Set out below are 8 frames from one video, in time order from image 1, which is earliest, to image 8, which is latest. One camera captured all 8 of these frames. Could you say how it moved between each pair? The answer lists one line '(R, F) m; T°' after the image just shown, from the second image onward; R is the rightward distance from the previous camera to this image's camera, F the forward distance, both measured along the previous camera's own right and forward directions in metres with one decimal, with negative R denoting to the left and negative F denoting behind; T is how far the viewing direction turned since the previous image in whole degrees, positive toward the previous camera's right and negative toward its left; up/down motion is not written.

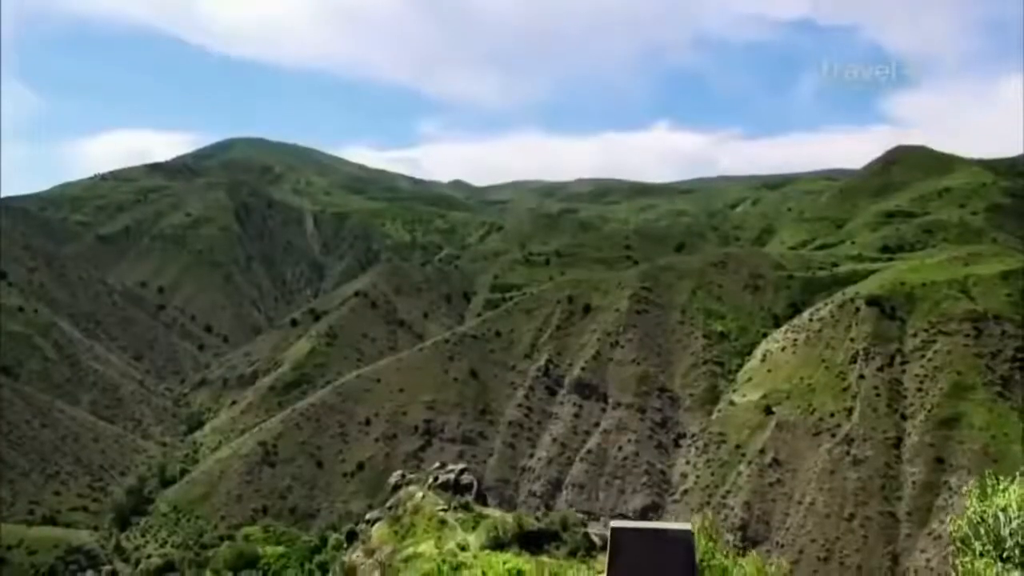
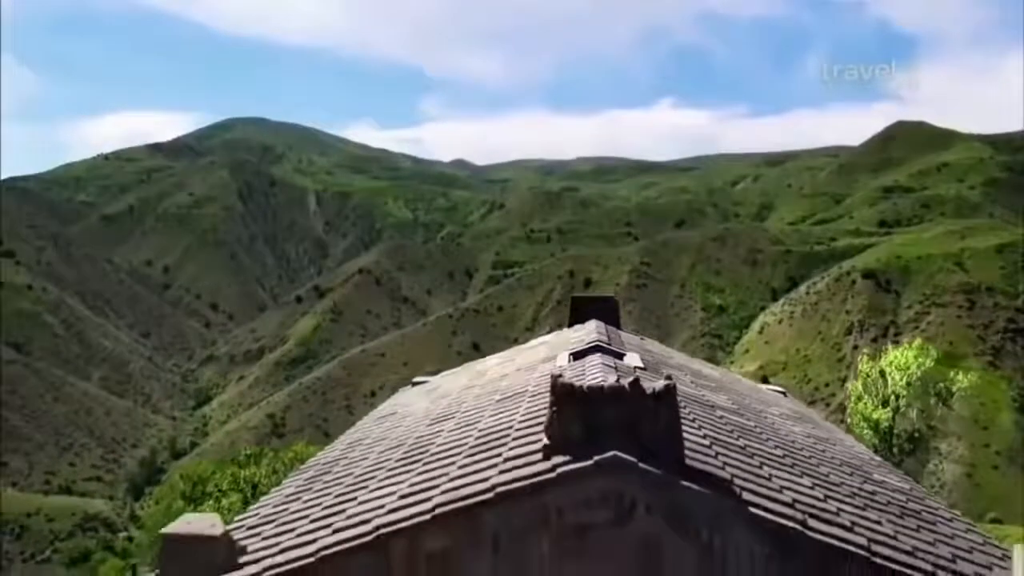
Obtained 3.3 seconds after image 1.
(0.0, -4.6) m; 0°
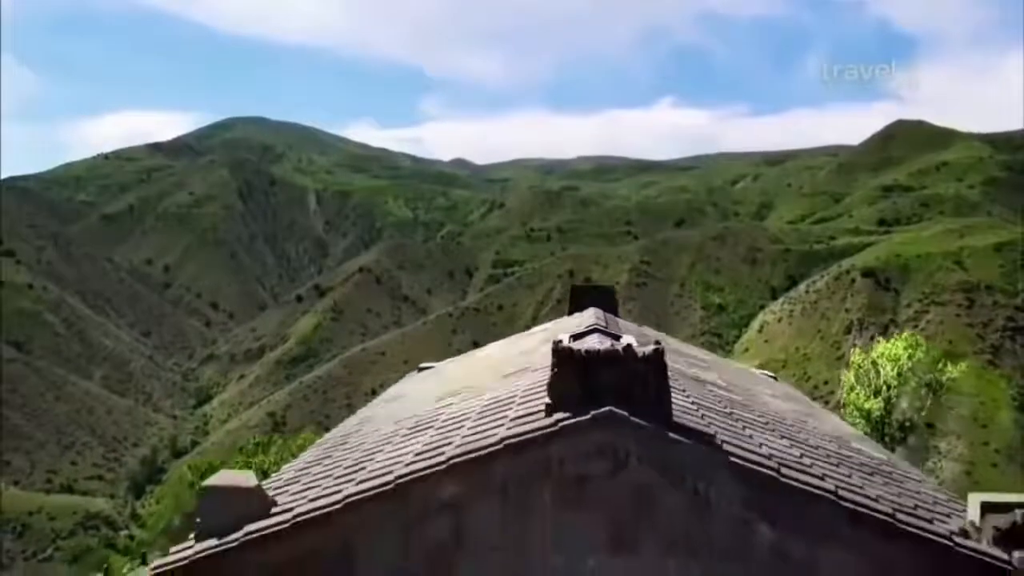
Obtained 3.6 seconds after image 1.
(-0.1, -0.5) m; 0°
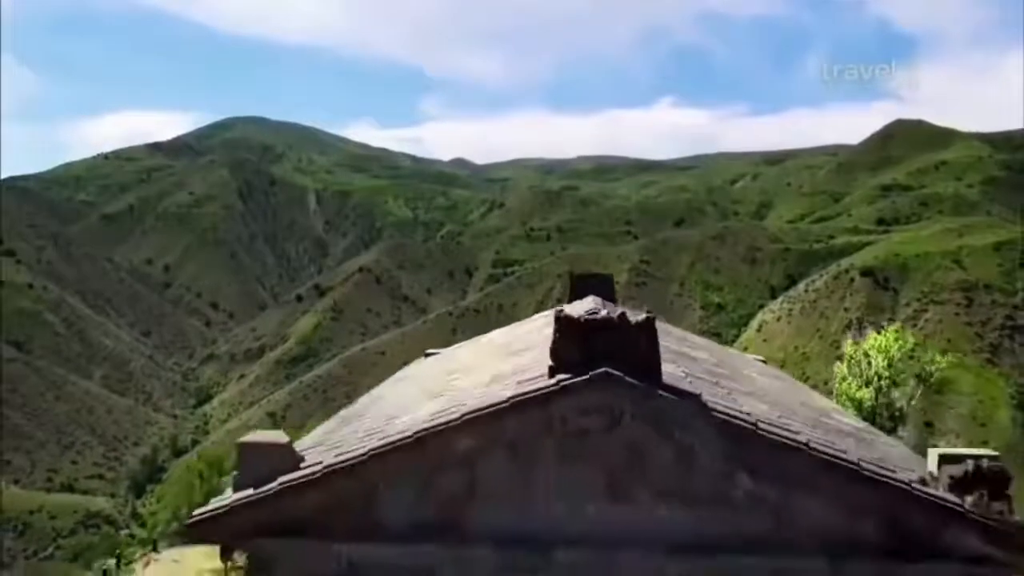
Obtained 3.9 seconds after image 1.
(+0.1, -0.4) m; 0°
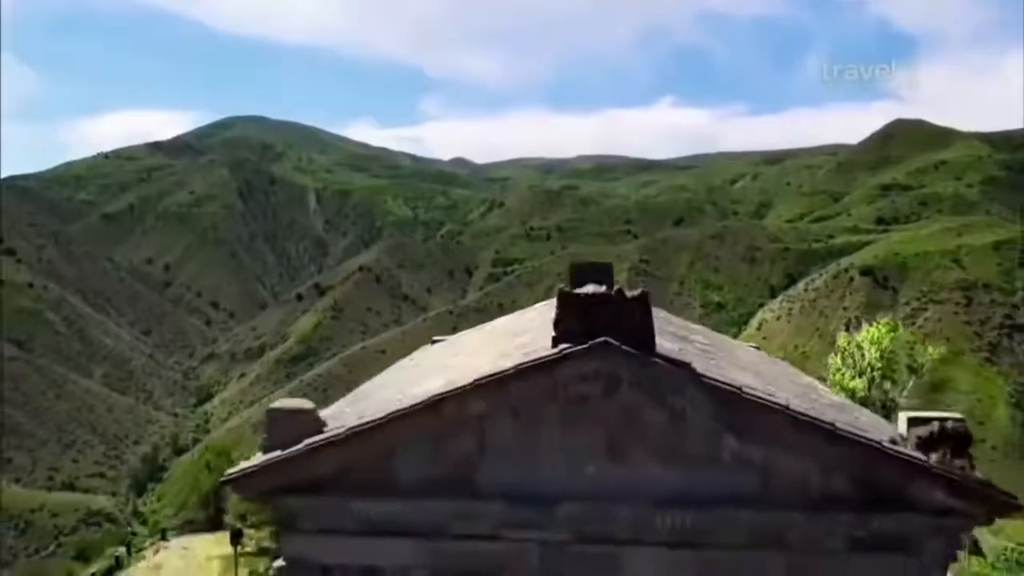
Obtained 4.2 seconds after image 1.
(0.0, -0.5) m; 0°
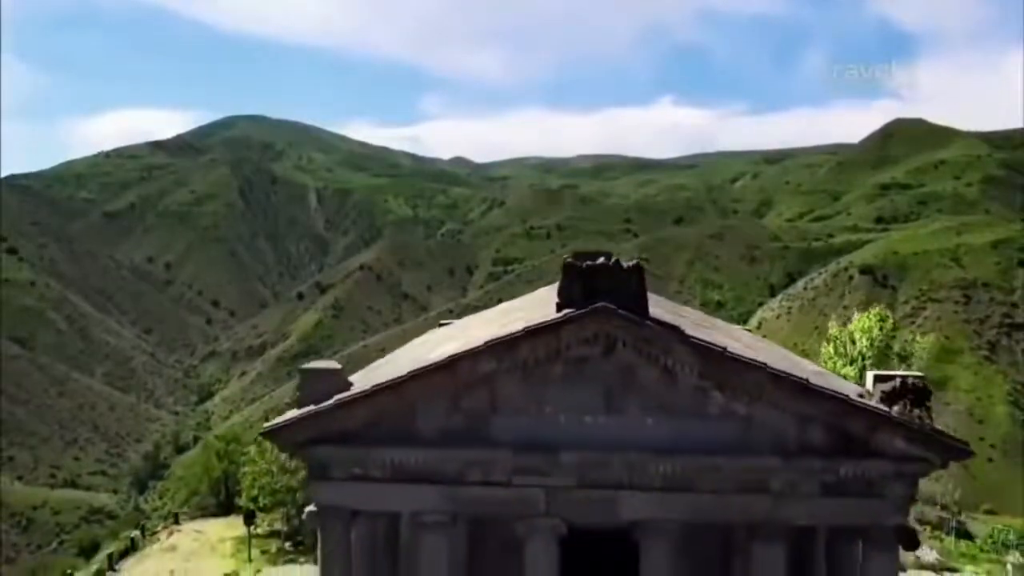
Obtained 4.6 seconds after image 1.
(0.0, -0.6) m; 0°
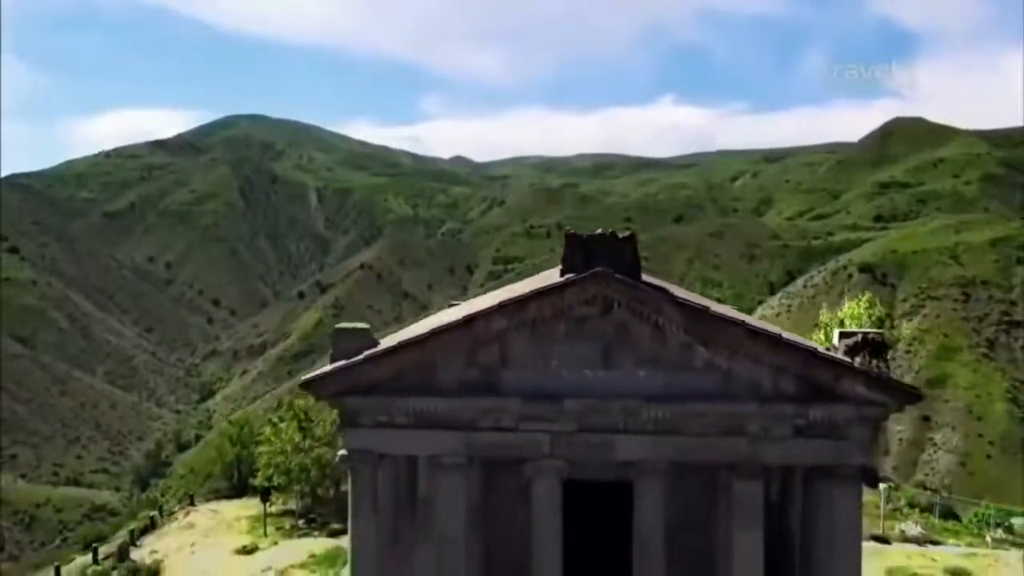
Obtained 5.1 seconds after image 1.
(0.0, -0.8) m; 0°
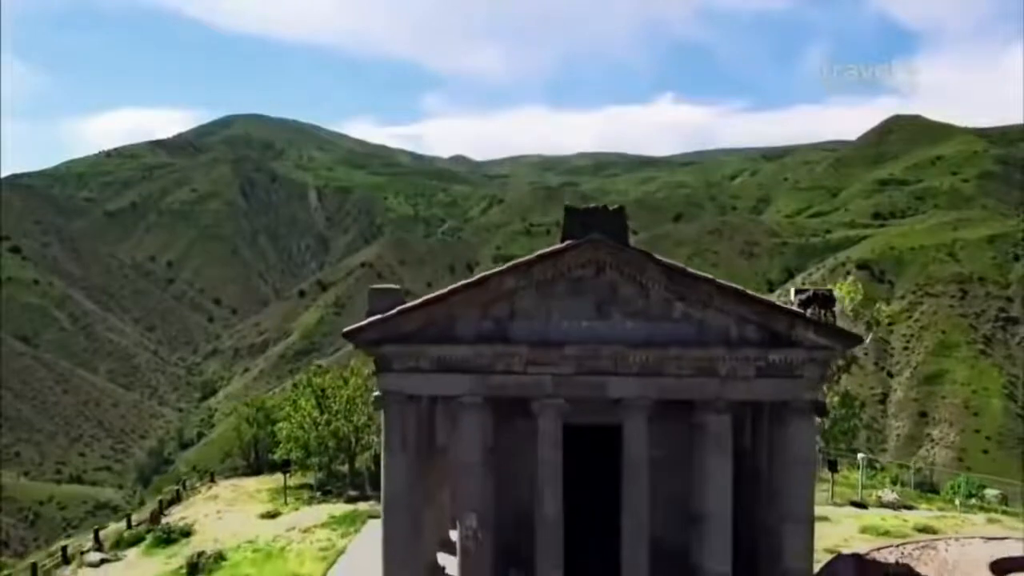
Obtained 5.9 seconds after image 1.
(-0.1, -1.3) m; 0°
